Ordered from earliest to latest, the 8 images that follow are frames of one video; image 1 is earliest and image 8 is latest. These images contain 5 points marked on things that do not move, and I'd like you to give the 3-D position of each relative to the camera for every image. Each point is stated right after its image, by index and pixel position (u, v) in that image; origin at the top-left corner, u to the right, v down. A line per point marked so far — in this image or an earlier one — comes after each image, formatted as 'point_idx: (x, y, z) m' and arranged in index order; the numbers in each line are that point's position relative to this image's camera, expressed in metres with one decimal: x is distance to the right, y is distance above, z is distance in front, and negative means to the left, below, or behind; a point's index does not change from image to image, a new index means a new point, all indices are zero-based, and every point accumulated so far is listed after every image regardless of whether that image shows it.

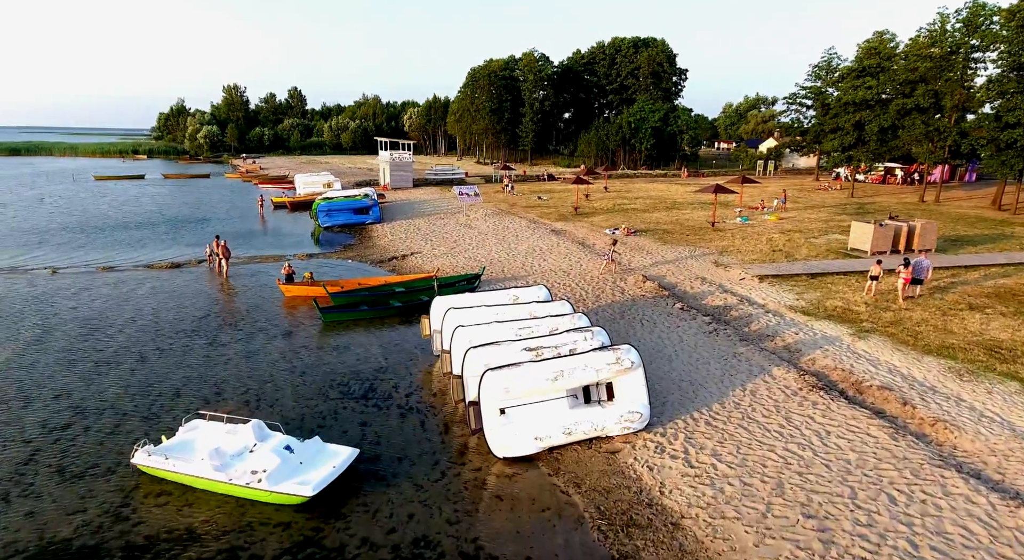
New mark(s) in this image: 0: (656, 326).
0: (+4.3, -1.4, +17.0) m
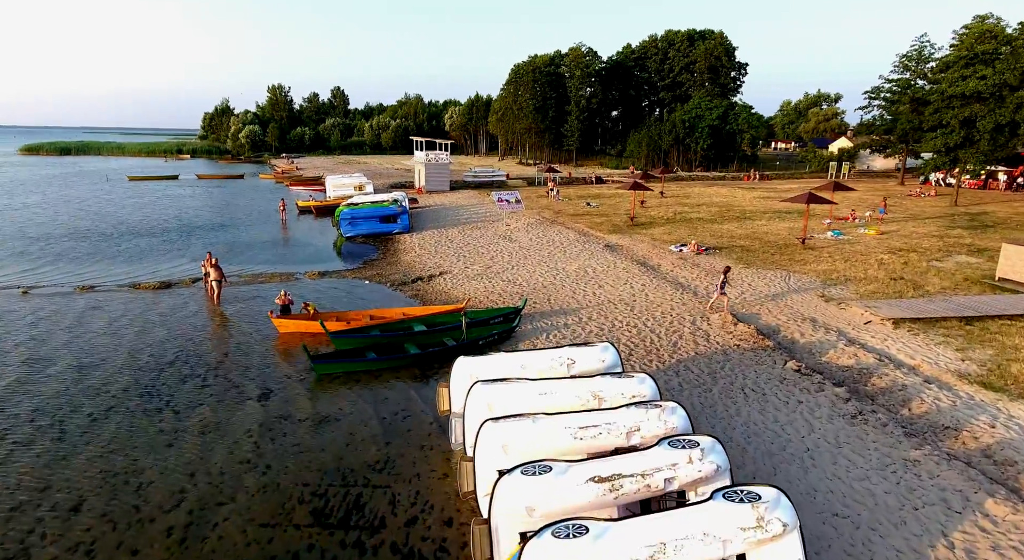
0: (+5.4, -2.6, +12.1) m
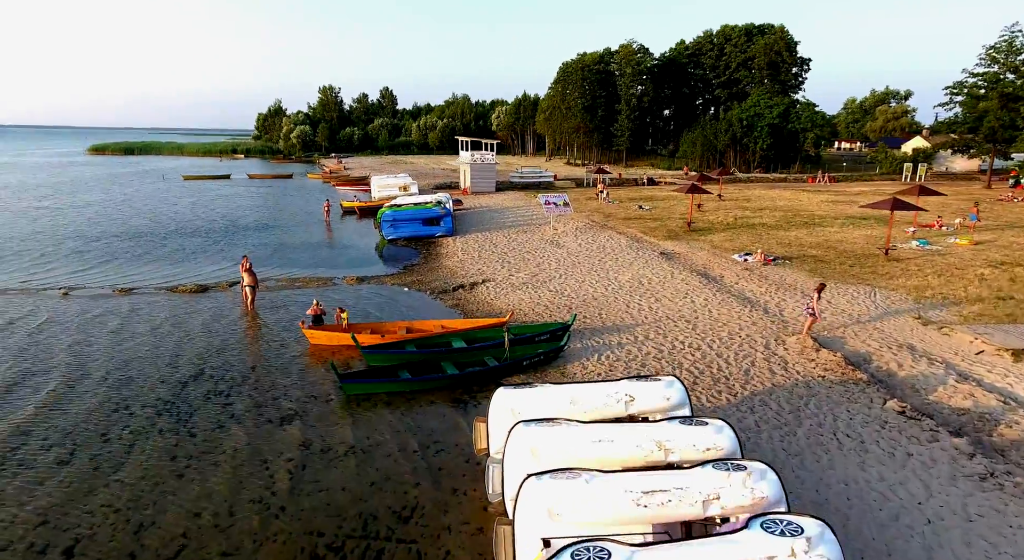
0: (+6.3, -3.1, +10.1) m
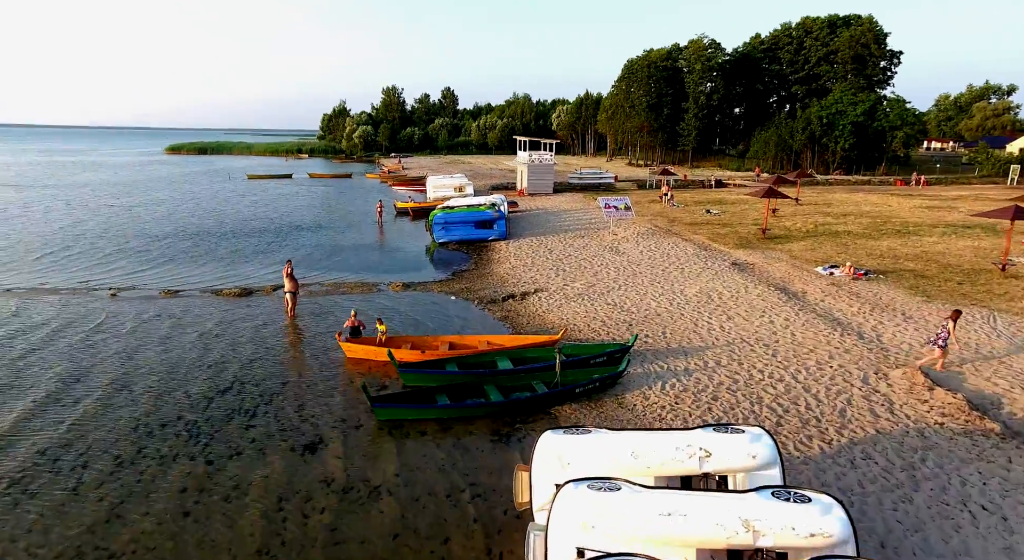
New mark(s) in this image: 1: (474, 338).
0: (+7.0, -3.5, +7.9) m
1: (-1.0, -1.6, +15.1) m
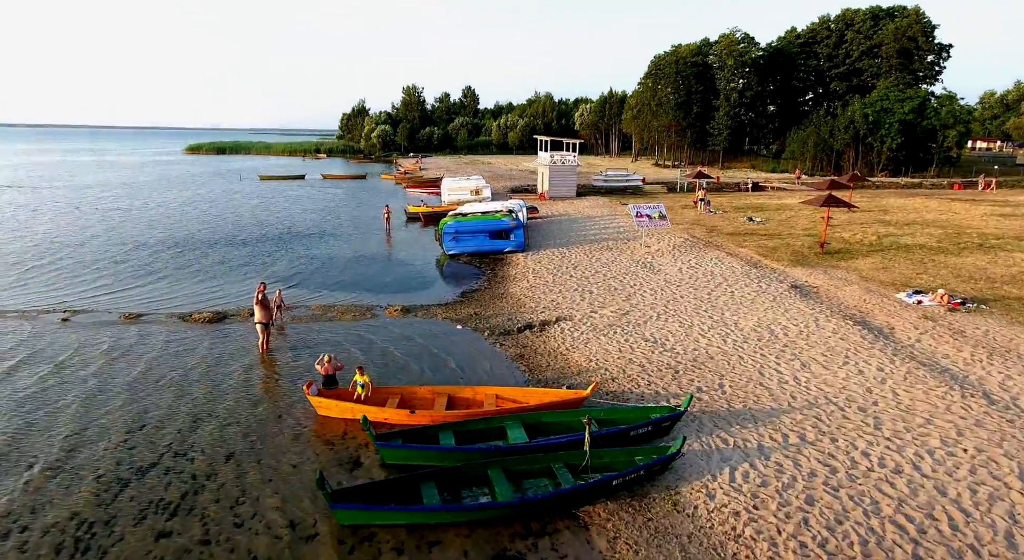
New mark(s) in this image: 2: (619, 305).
0: (+7.0, -4.4, +4.3) m
1: (-0.7, -2.4, +11.8) m
2: (+3.5, -0.8, +18.3) m
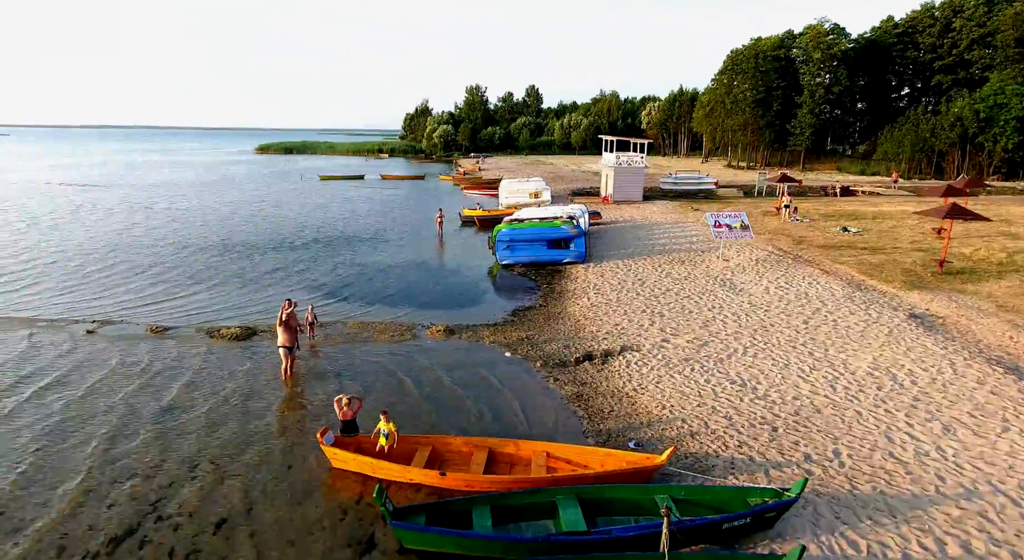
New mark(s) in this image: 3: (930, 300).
0: (+7.1, -5.1, +1.3) m
1: (+0.2, -2.9, +9.6) m
2: (+5.1, -1.5, +15.6) m
3: (+12.8, -0.6, +17.3) m
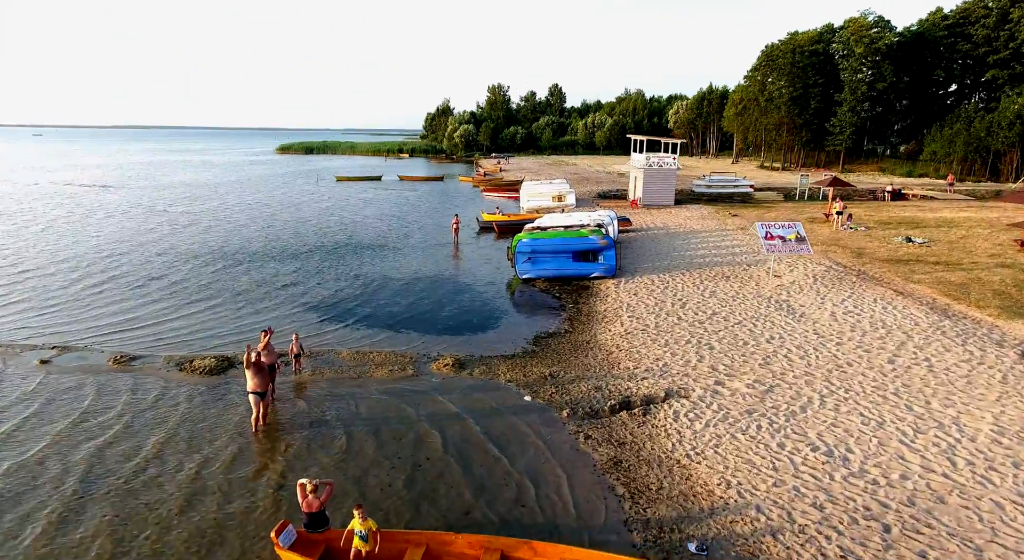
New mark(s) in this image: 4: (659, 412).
0: (+7.0, -5.8, -1.5) m
1: (+0.5, -3.5, +7.0) m
2: (+5.6, -2.1, +12.8) m
3: (+13.4, -1.4, +14.3) m
4: (+3.0, -2.6, +11.6) m
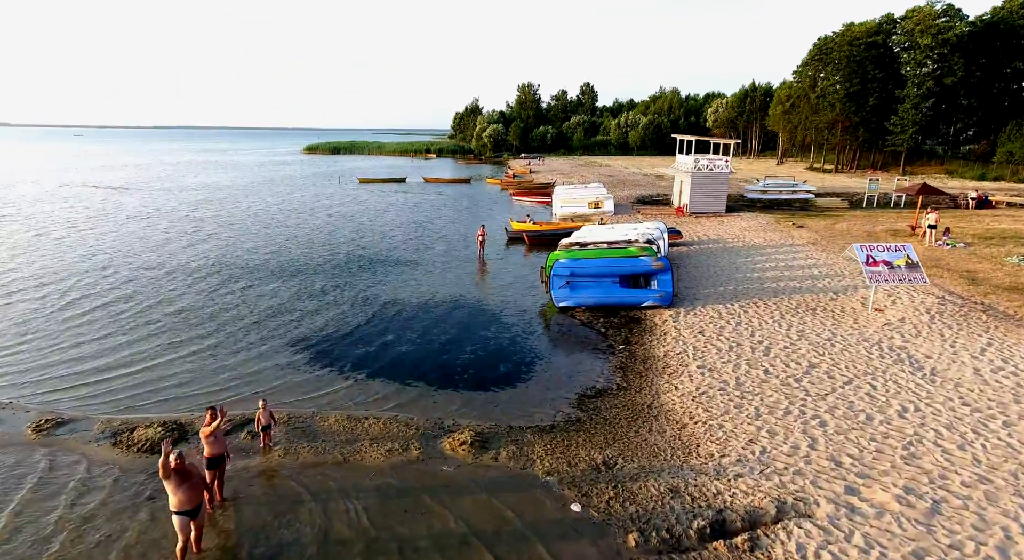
0: (+6.9, -6.8, -5.4) m
1: (+0.8, -4.5, +3.4) m
2: (+6.2, -3.1, +8.9) m
3: (+14.1, -2.4, +10.0) m
4: (+3.6, -3.6, +7.8) m
